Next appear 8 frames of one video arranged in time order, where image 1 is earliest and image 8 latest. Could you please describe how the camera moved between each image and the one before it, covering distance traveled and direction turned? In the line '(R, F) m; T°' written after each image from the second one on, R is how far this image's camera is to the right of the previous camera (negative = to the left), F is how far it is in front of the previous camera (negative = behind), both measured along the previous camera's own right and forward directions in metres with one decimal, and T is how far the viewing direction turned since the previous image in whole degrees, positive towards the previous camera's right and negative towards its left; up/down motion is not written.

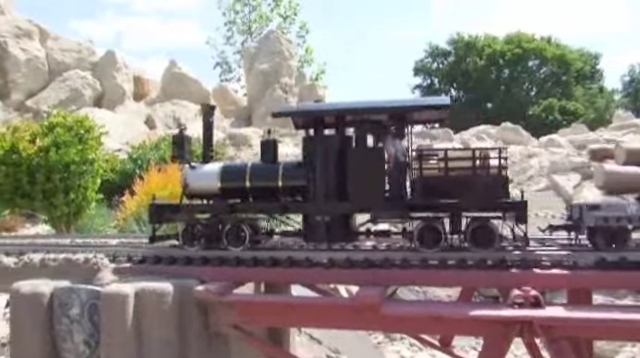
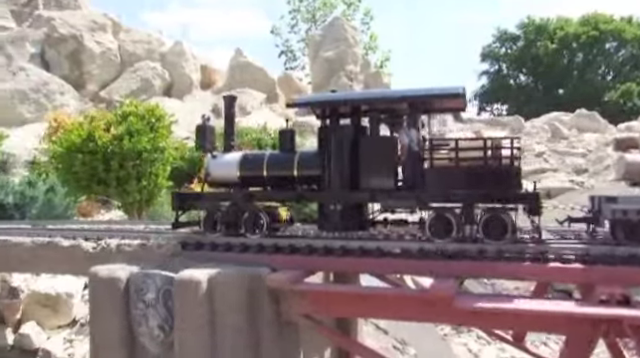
(-0.1, +0.1) m; -5°
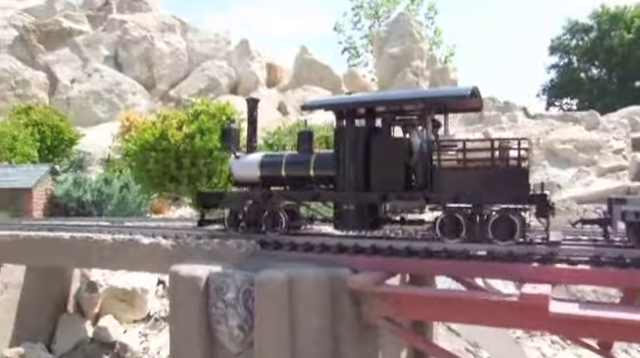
(-0.2, +0.1) m; -5°
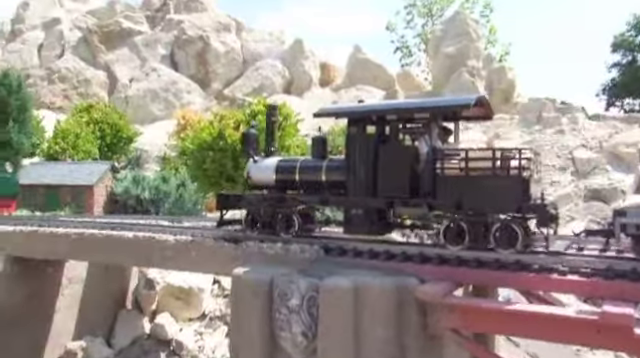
(-0.2, +0.1) m; -4°
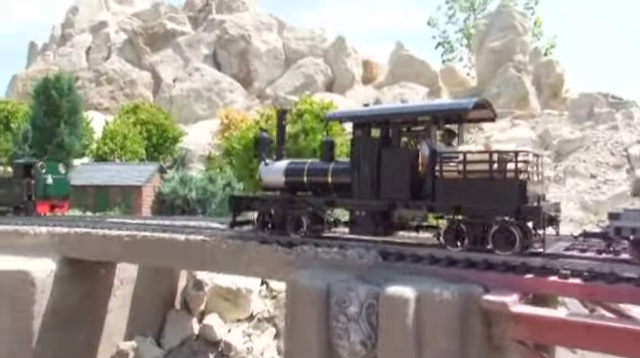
(-0.2, +0.2) m; -3°
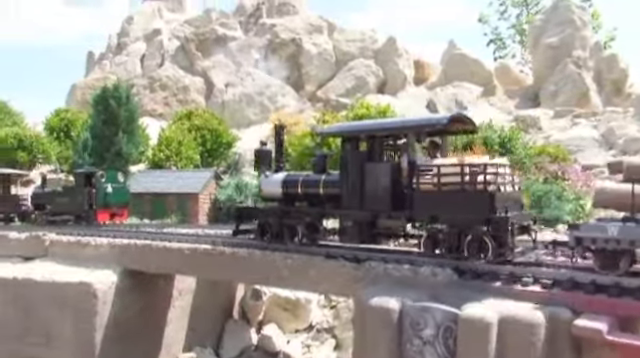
(-0.2, +0.4) m; -4°
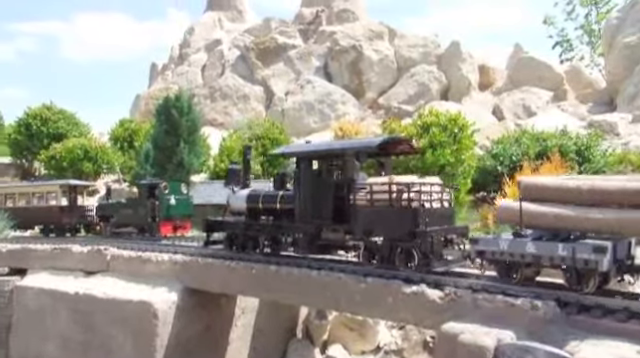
(-0.2, +0.8) m; -5°
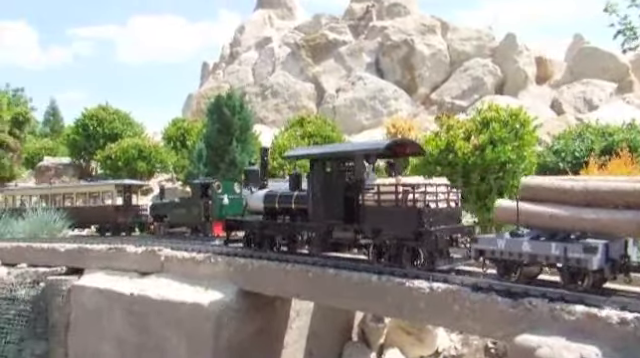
(-0.1, +0.5) m; -4°
